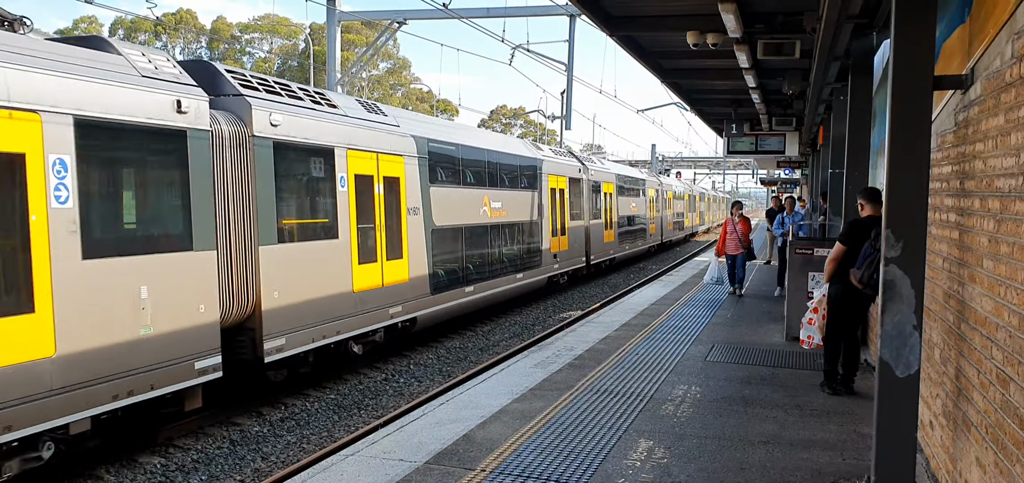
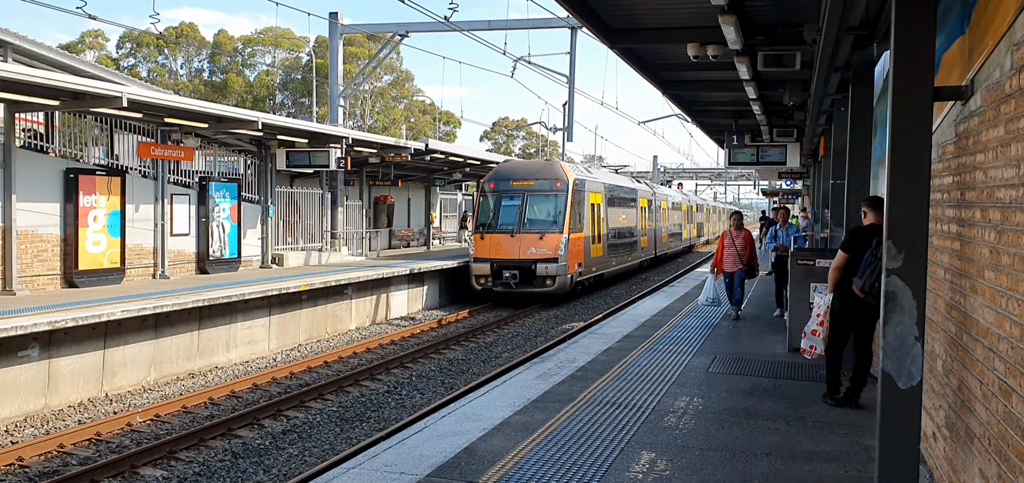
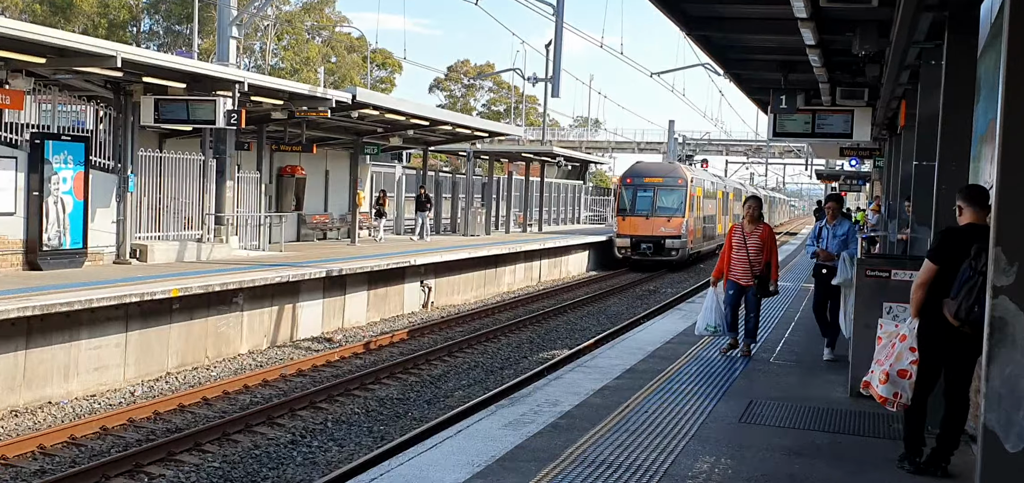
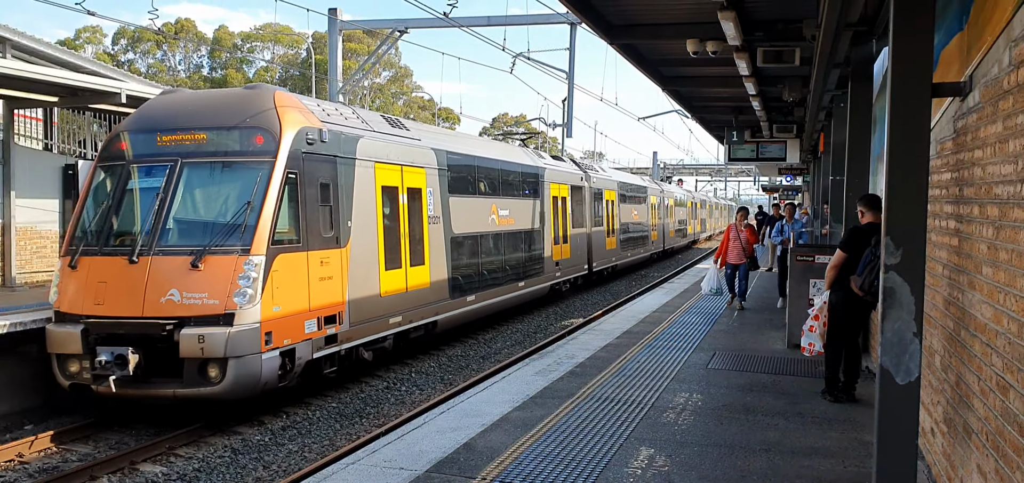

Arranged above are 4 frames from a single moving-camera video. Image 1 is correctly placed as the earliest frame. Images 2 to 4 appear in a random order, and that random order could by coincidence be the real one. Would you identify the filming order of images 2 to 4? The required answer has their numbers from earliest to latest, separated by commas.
4, 2, 3
